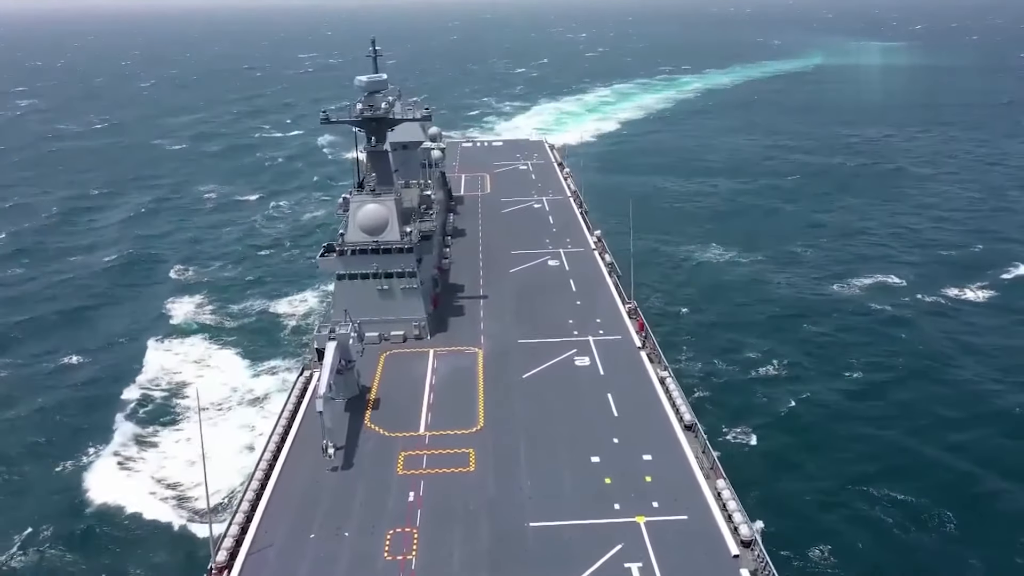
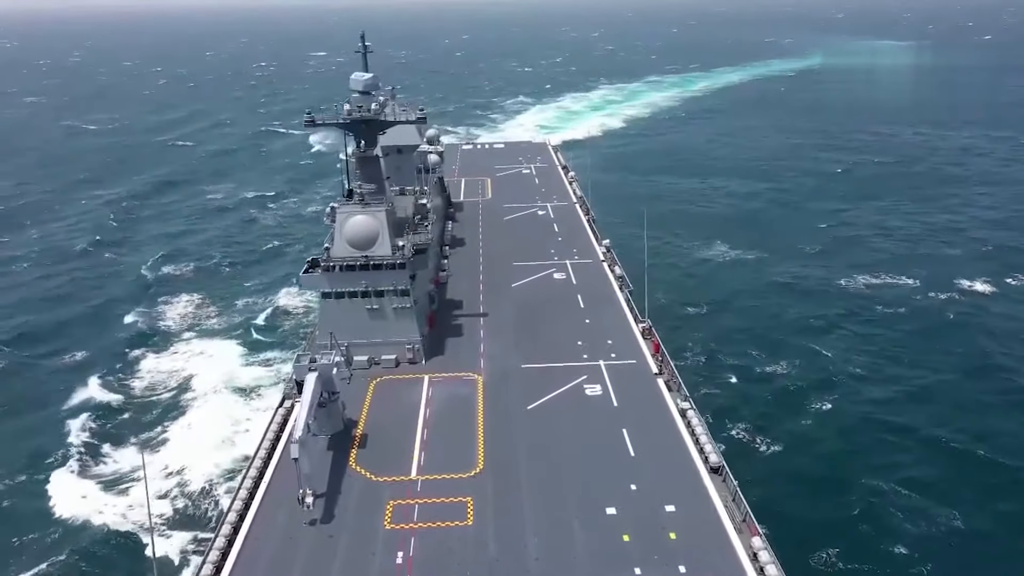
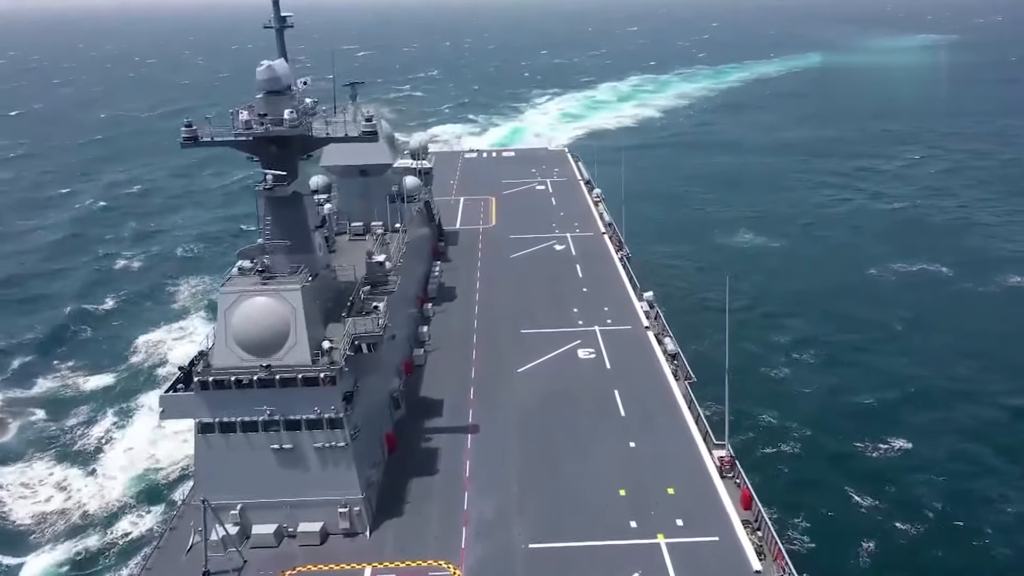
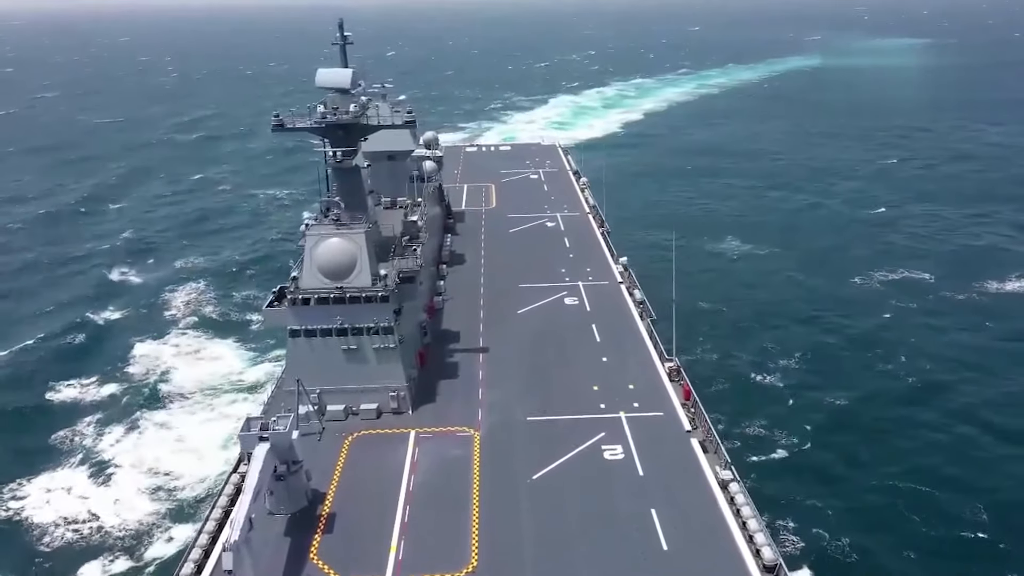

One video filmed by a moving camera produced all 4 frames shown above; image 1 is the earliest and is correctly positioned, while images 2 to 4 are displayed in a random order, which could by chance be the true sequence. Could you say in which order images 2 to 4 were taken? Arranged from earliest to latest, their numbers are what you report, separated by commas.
2, 4, 3
